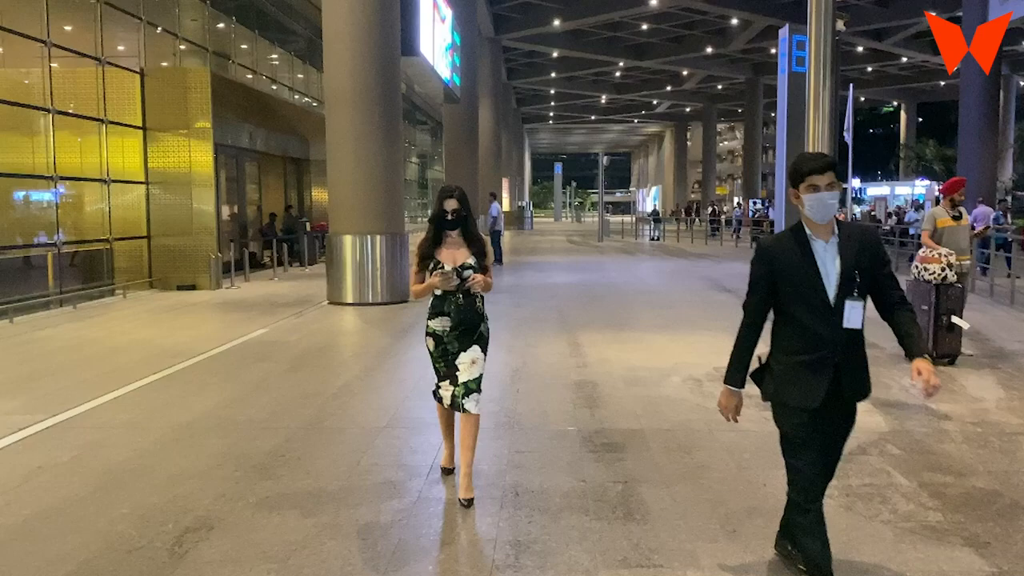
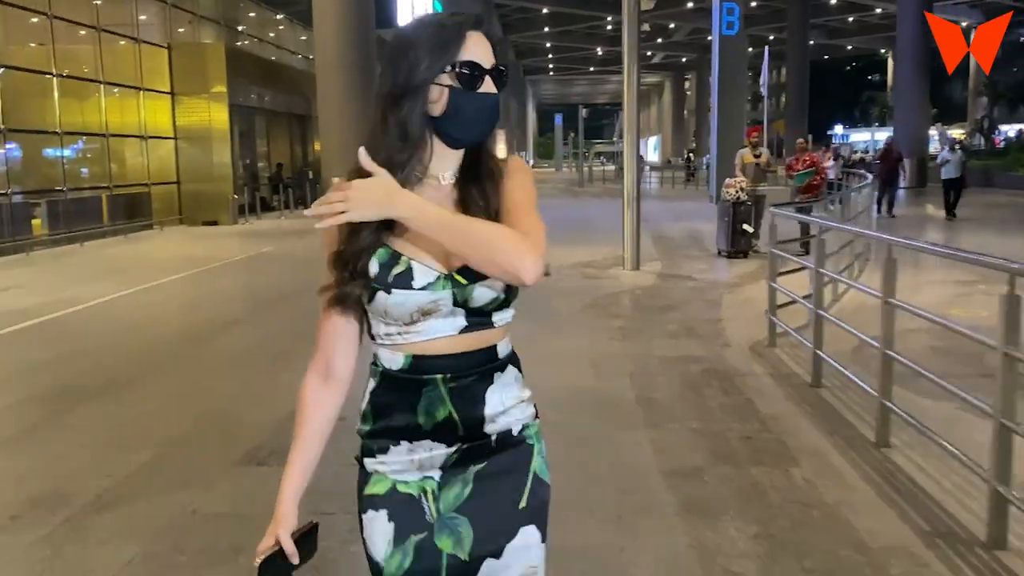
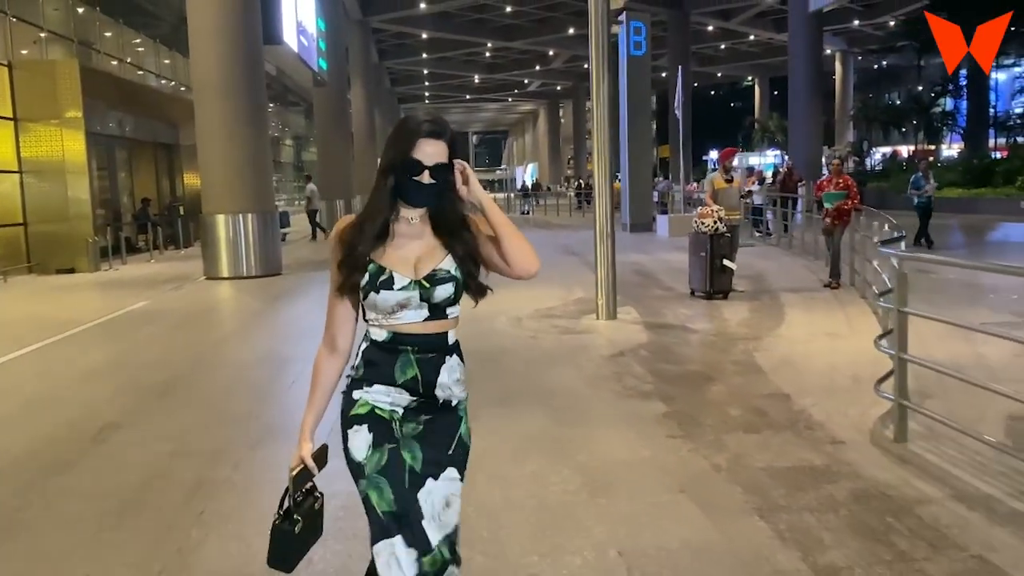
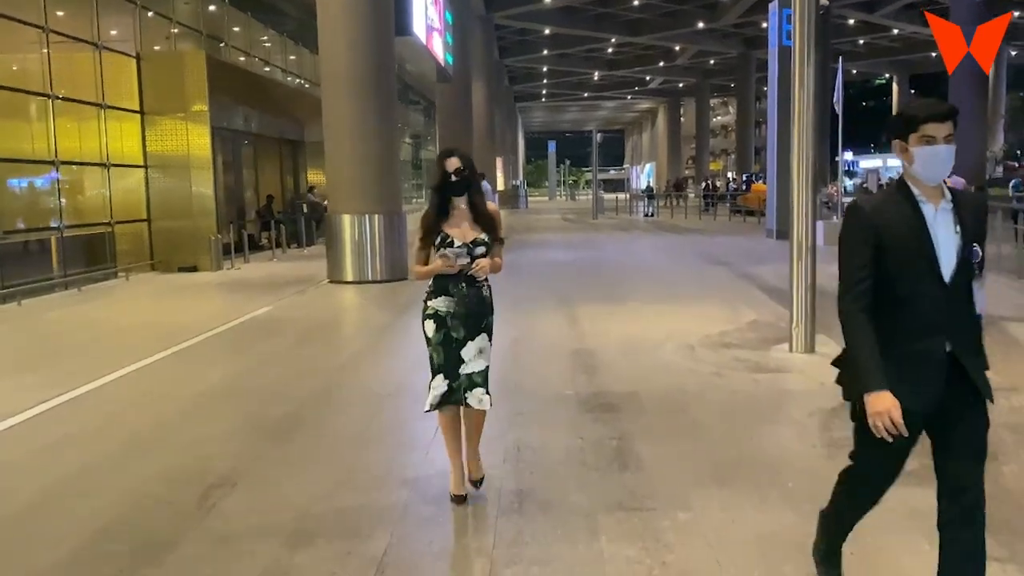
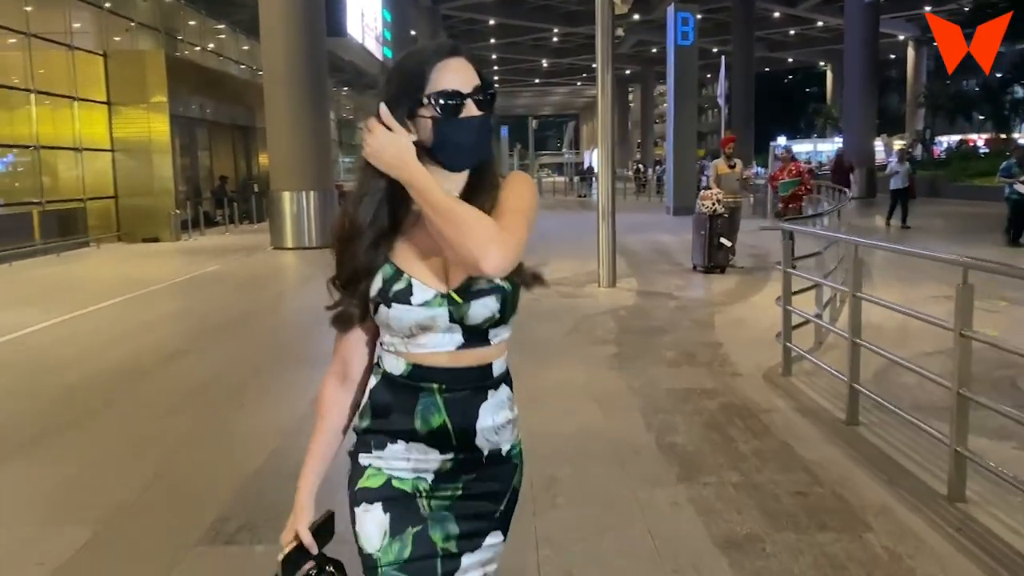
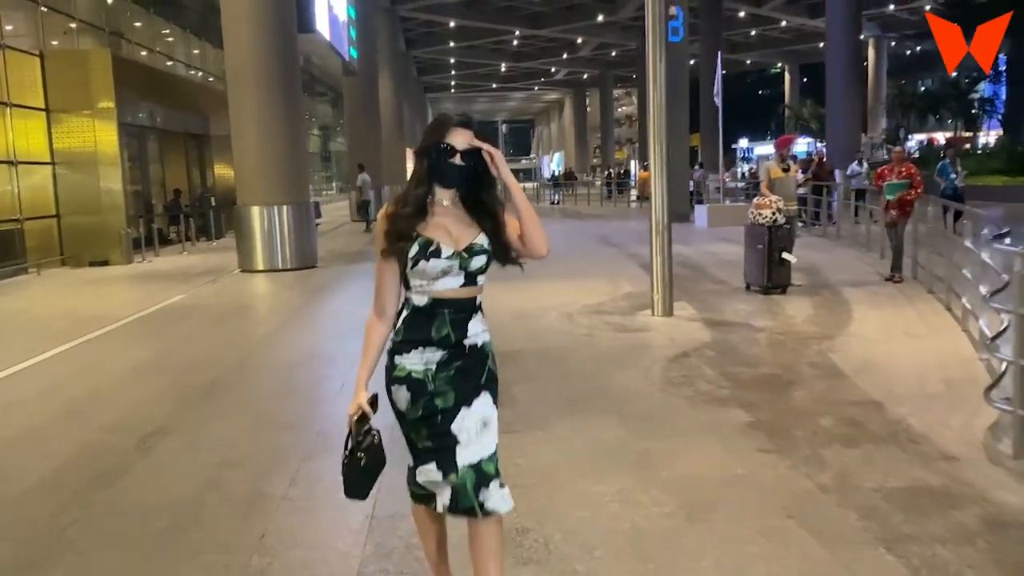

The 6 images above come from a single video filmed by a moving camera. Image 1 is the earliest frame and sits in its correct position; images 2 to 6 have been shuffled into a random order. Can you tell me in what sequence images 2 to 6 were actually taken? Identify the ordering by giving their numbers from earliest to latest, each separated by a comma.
4, 6, 3, 5, 2
